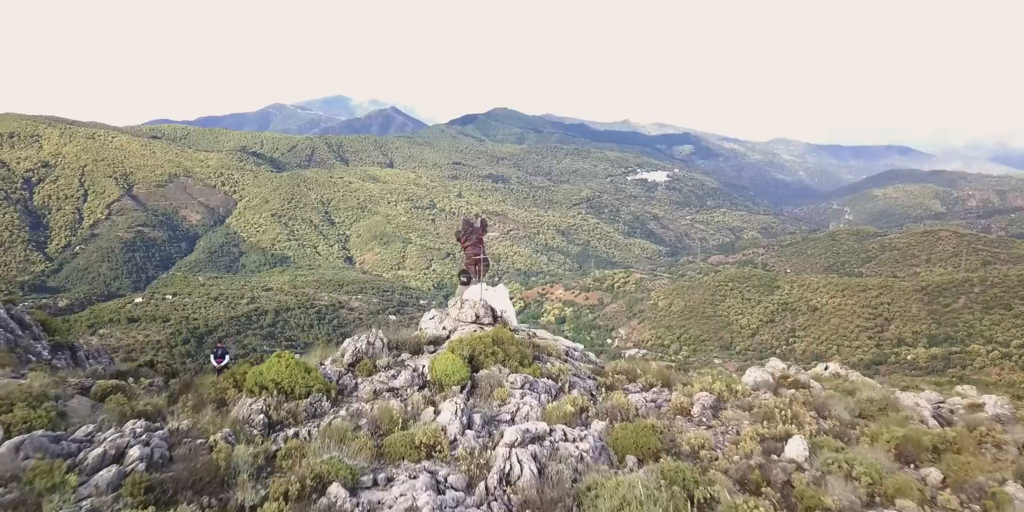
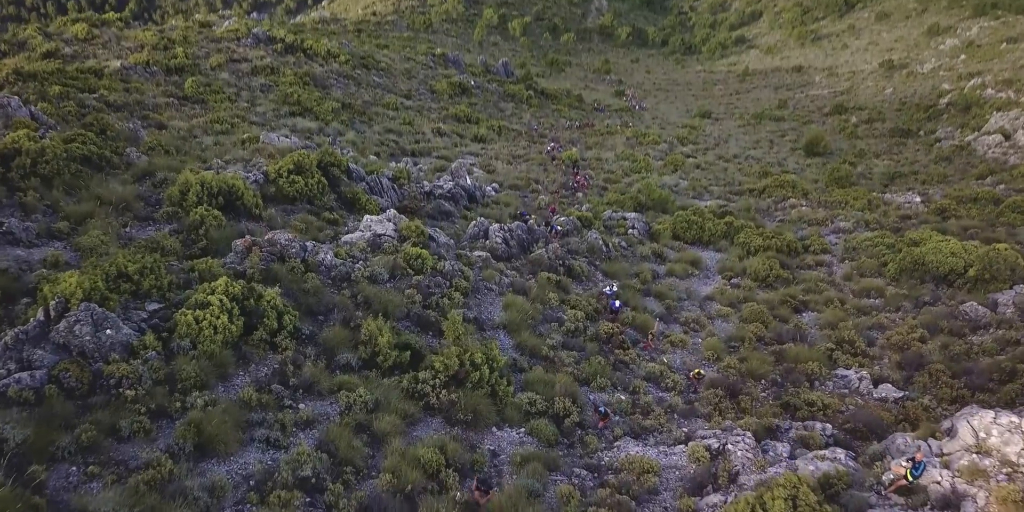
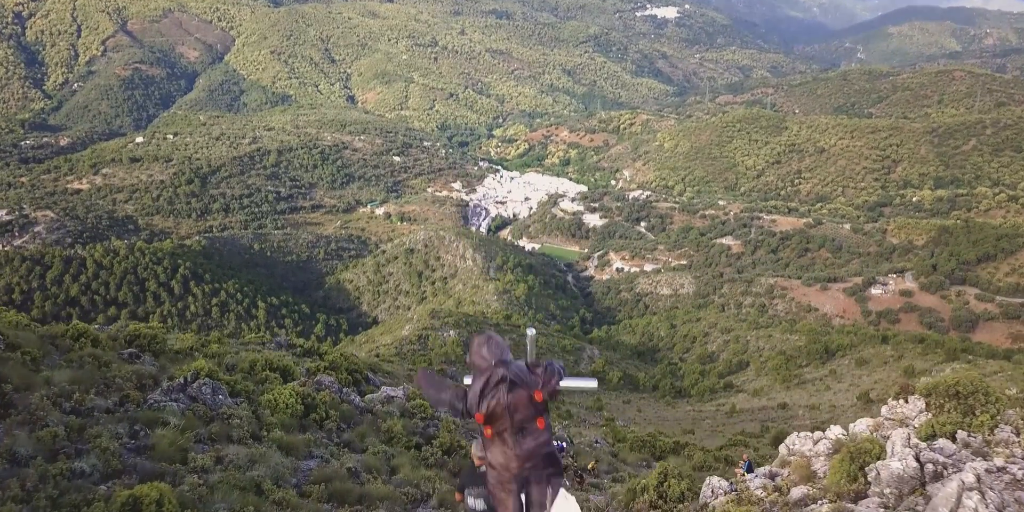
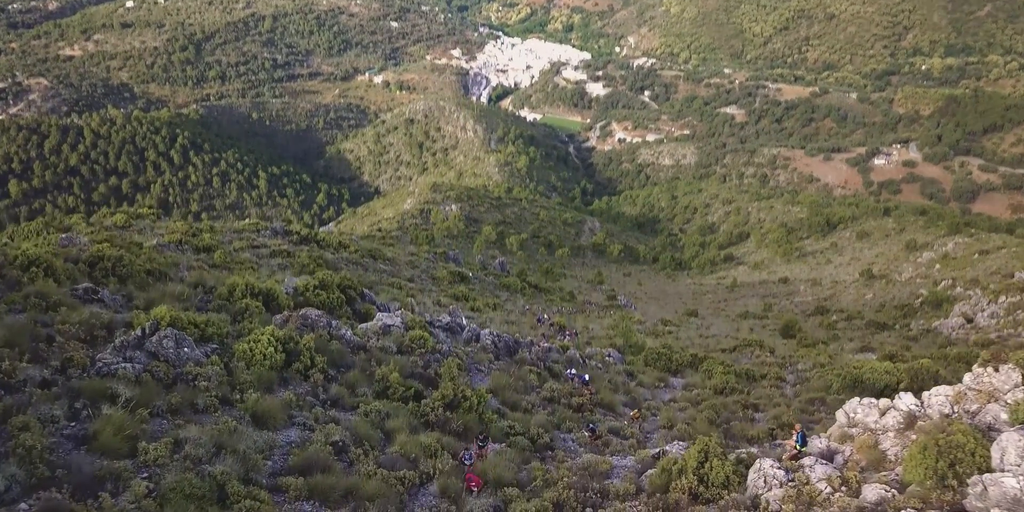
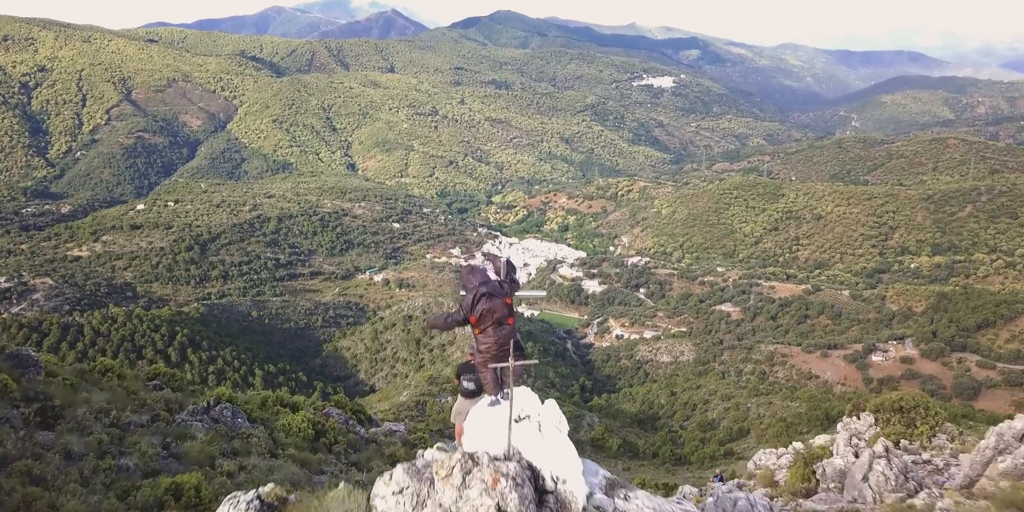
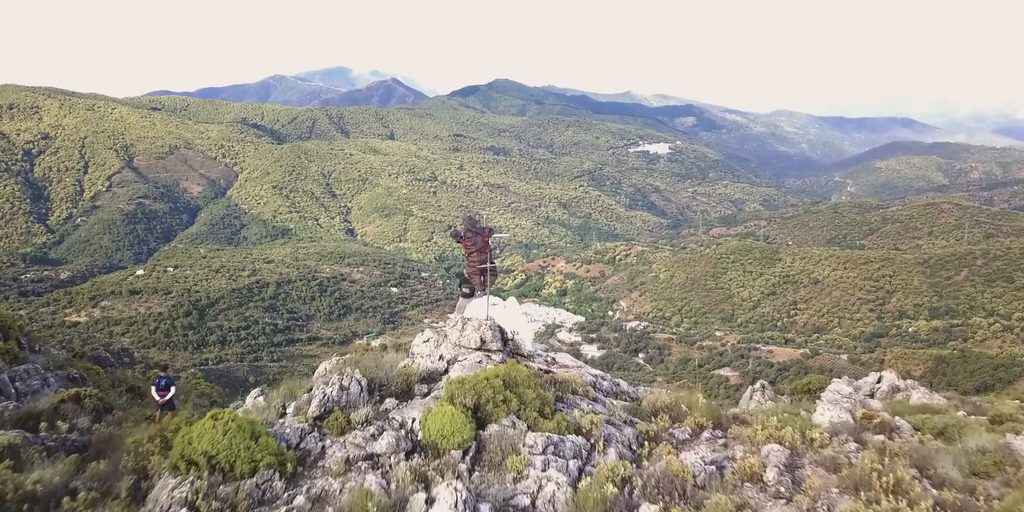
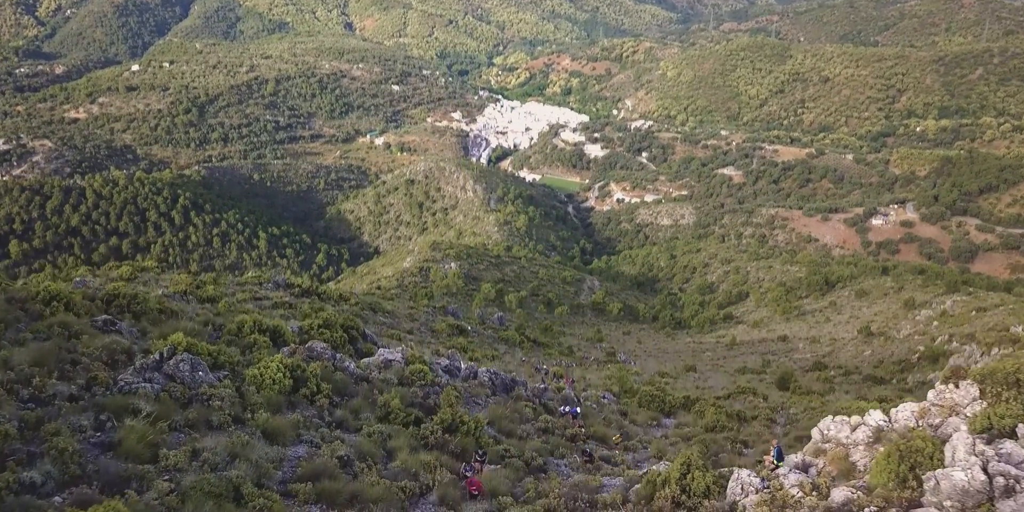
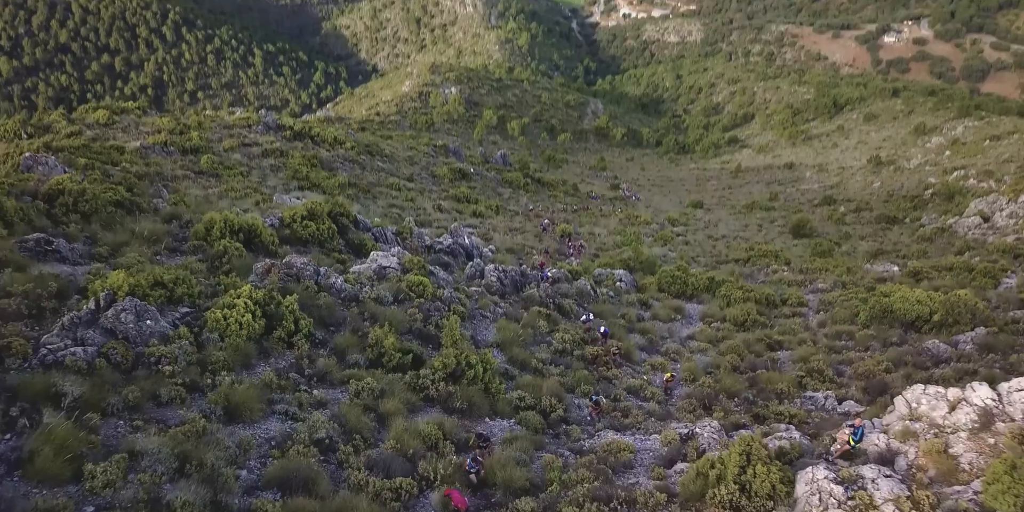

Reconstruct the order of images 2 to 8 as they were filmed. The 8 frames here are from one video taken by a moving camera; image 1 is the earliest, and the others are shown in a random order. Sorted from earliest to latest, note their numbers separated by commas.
6, 5, 3, 7, 4, 8, 2
